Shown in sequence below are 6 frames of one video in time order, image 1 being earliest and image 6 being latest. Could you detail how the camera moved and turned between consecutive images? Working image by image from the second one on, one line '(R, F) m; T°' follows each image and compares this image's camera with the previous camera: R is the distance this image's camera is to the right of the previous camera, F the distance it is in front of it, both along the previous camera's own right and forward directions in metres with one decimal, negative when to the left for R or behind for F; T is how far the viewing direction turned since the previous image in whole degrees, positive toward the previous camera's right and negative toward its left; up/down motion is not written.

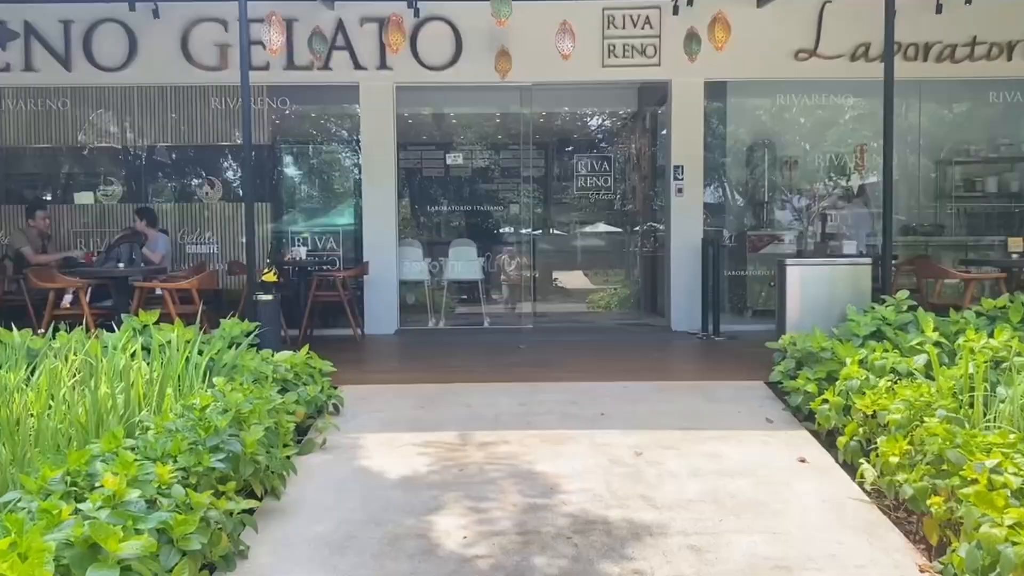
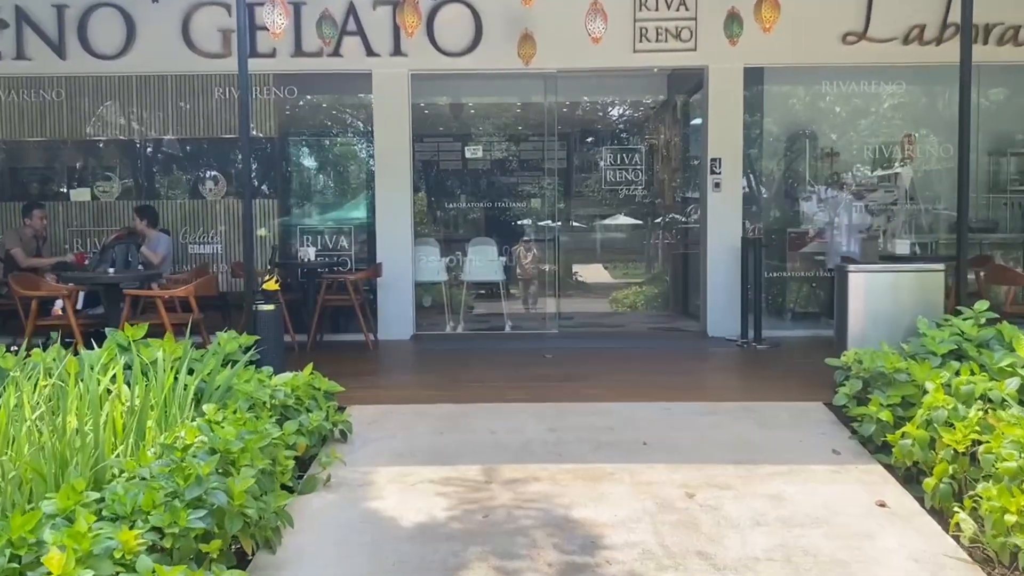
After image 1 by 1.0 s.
(-0.1, +0.6) m; -1°
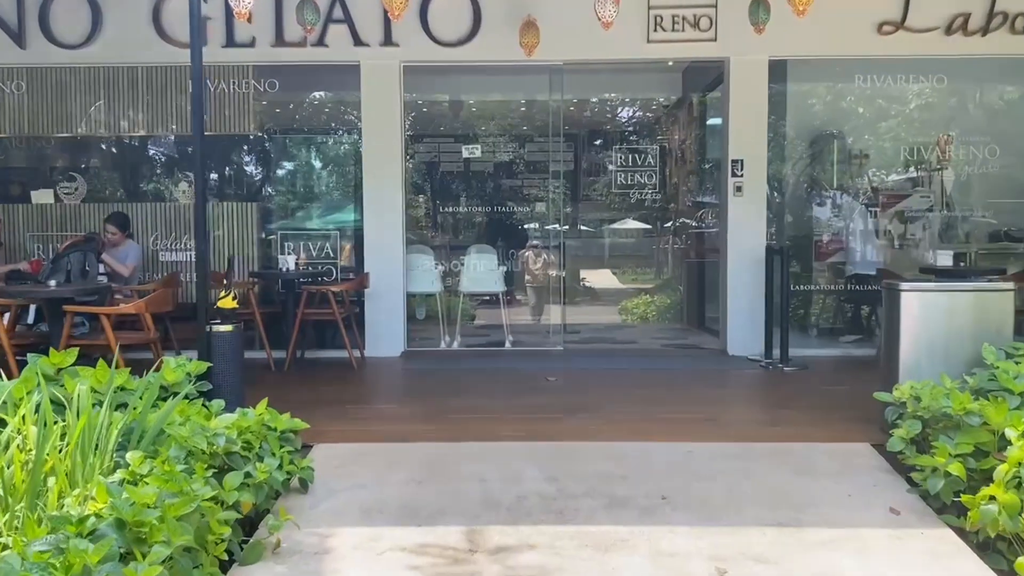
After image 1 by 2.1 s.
(+0.1, +0.8) m; -1°
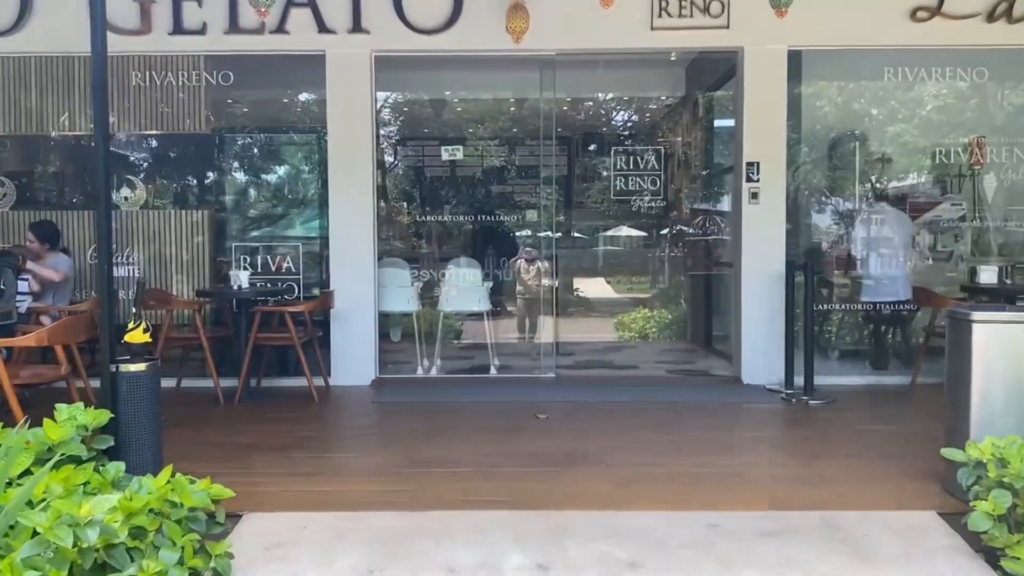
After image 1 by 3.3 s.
(+0.1, +0.9) m; 0°
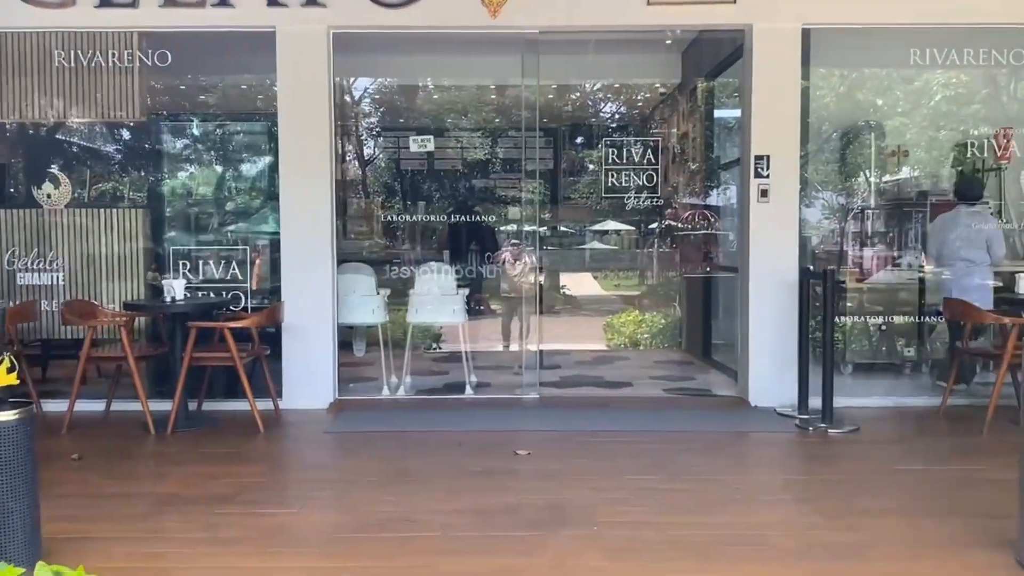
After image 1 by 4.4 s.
(+0.1, +0.8) m; +1°
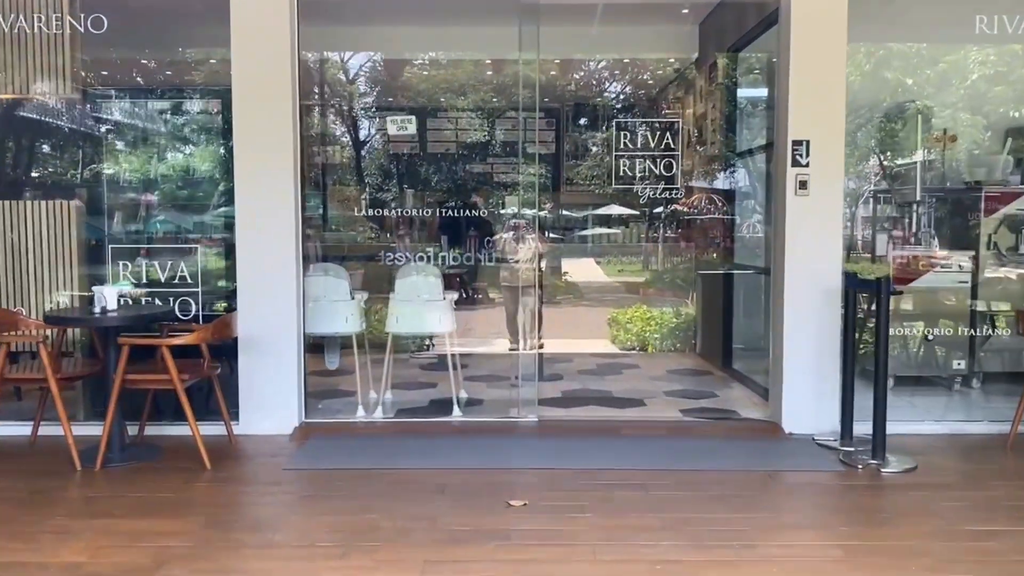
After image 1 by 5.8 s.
(0.0, +0.9) m; 0°
